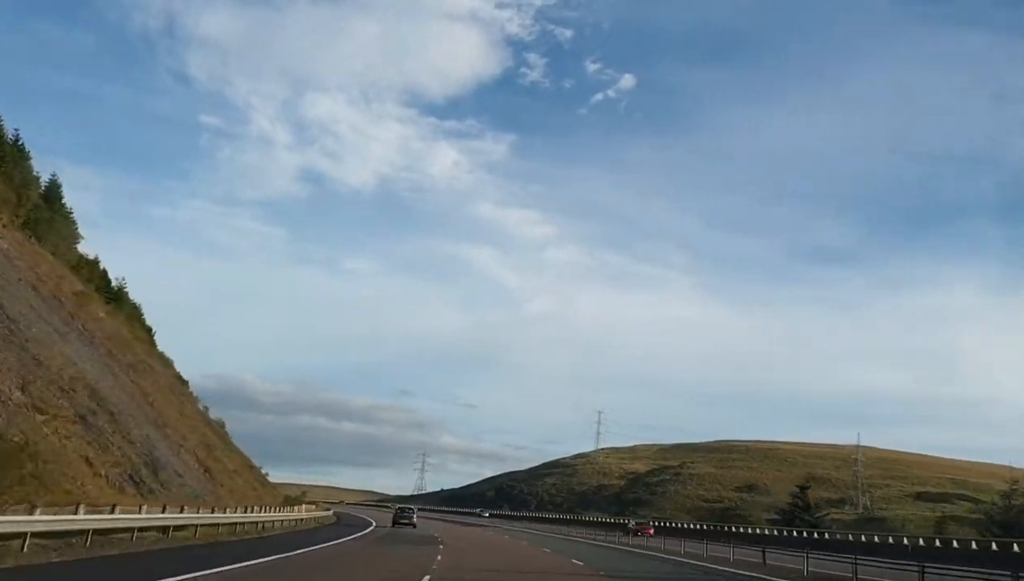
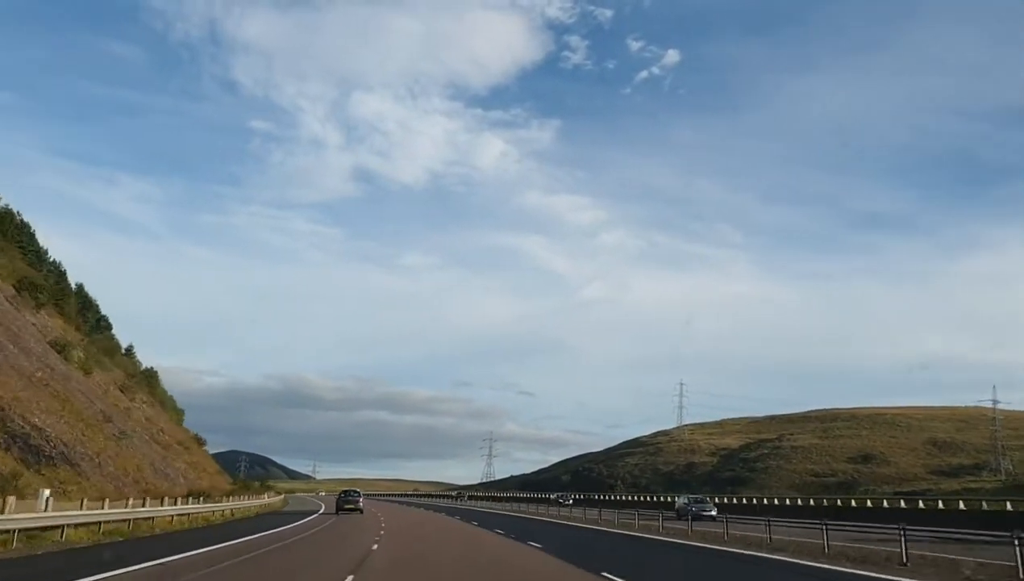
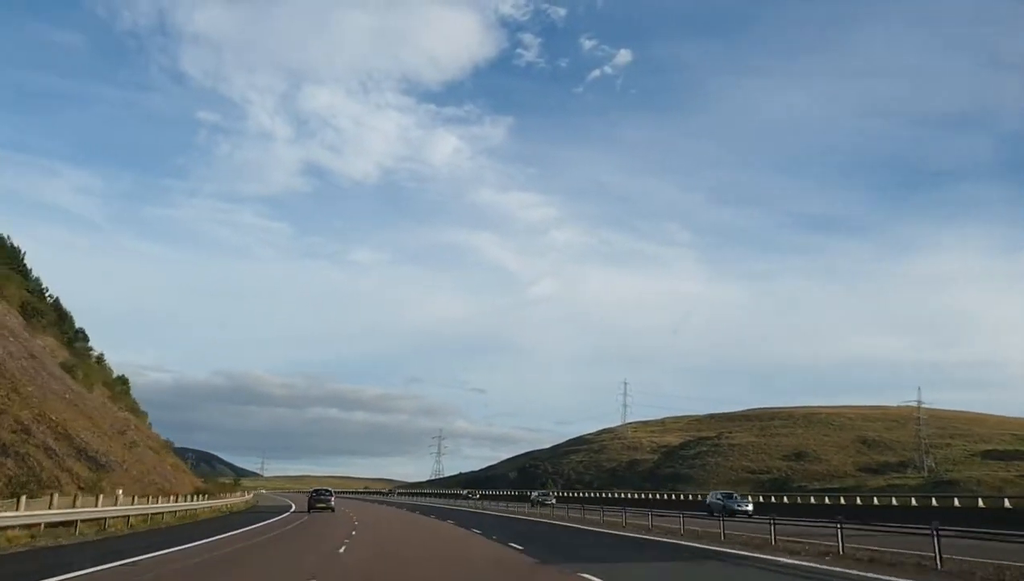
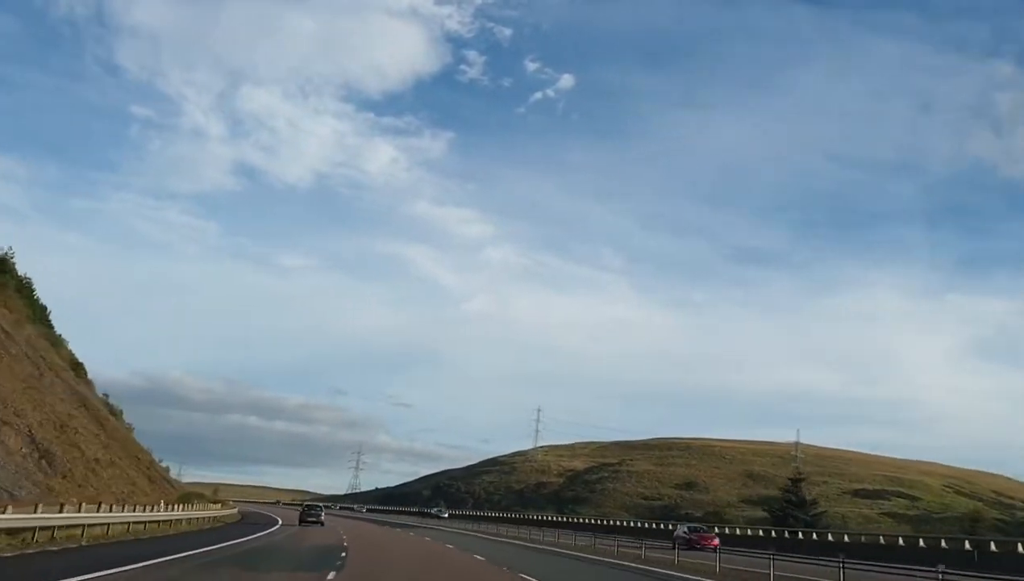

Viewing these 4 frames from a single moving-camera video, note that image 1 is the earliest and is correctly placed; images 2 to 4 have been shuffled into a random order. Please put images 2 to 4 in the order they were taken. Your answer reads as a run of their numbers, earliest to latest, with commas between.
4, 3, 2
